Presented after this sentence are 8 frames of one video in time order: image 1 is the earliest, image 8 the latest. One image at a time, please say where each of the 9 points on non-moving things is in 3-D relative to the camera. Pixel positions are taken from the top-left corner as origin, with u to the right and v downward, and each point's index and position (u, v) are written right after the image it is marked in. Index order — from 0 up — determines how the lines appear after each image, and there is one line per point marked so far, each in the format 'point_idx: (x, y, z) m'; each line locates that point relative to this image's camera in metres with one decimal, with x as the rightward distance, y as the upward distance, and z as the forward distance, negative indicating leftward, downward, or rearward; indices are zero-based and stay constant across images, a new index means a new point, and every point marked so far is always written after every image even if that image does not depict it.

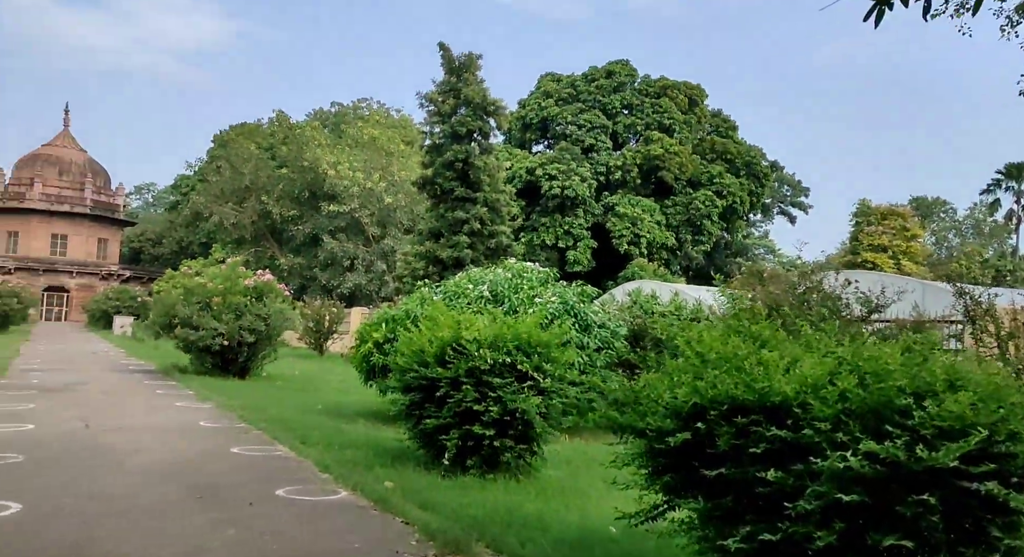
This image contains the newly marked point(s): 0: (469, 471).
0: (-0.3, -1.3, +6.3) m
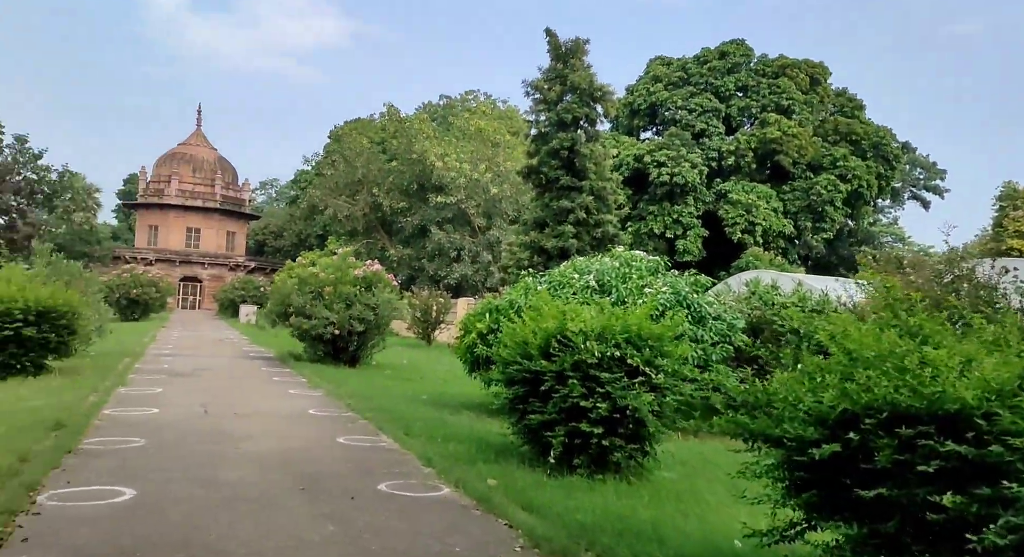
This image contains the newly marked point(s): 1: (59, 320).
0: (+0.4, -1.3, +6.0) m
1: (-6.6, -0.6, +13.5) m
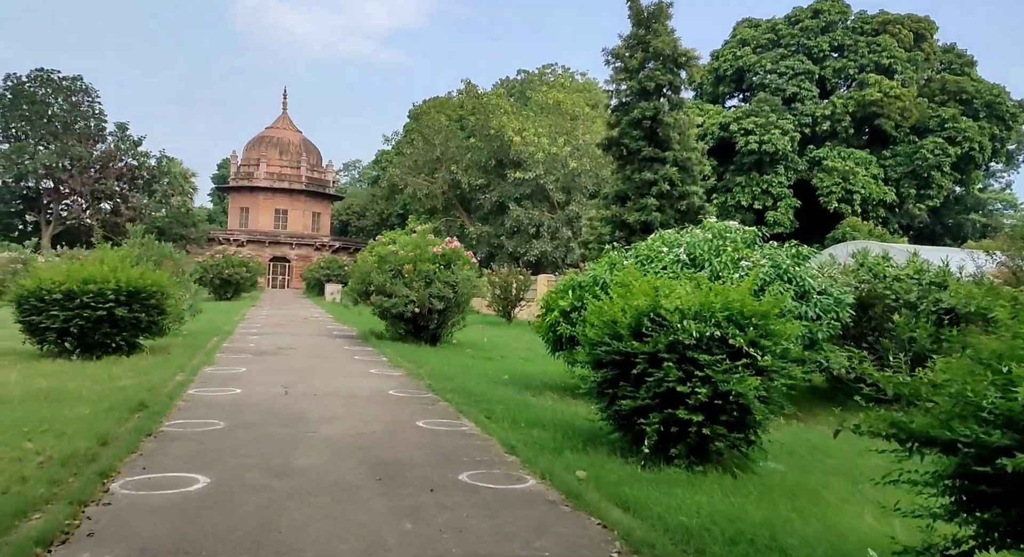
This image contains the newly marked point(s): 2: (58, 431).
0: (+1.0, -1.1, +5.5) m
1: (-5.4, -0.3, +13.6) m
2: (-3.5, -1.2, +7.0) m
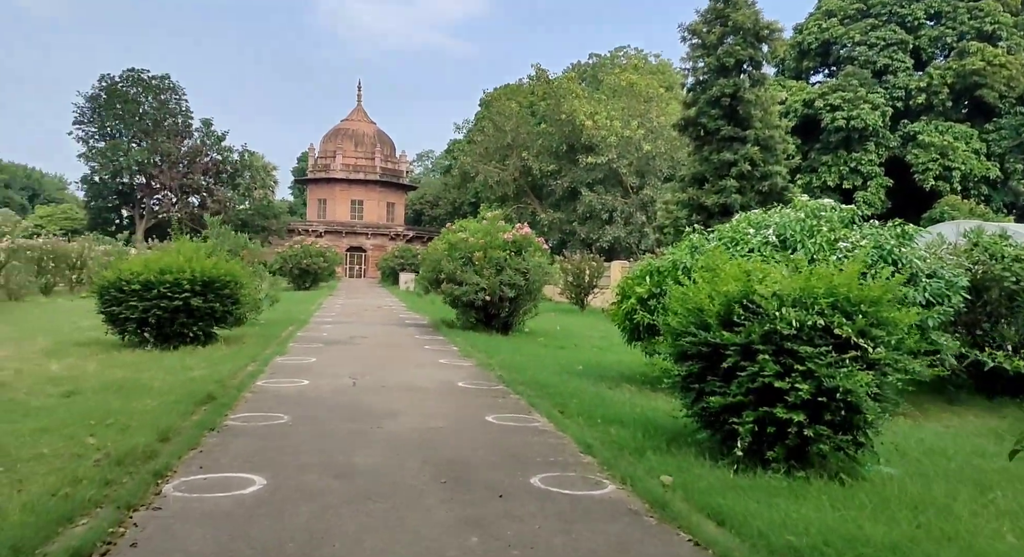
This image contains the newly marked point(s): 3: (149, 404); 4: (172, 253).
0: (+1.4, -1.0, +4.9) m
1: (-4.3, -0.2, +13.5) m
2: (-2.9, -1.1, +6.8) m
3: (-3.1, -1.1, +7.9) m
4: (-5.1, +0.4, +13.7) m
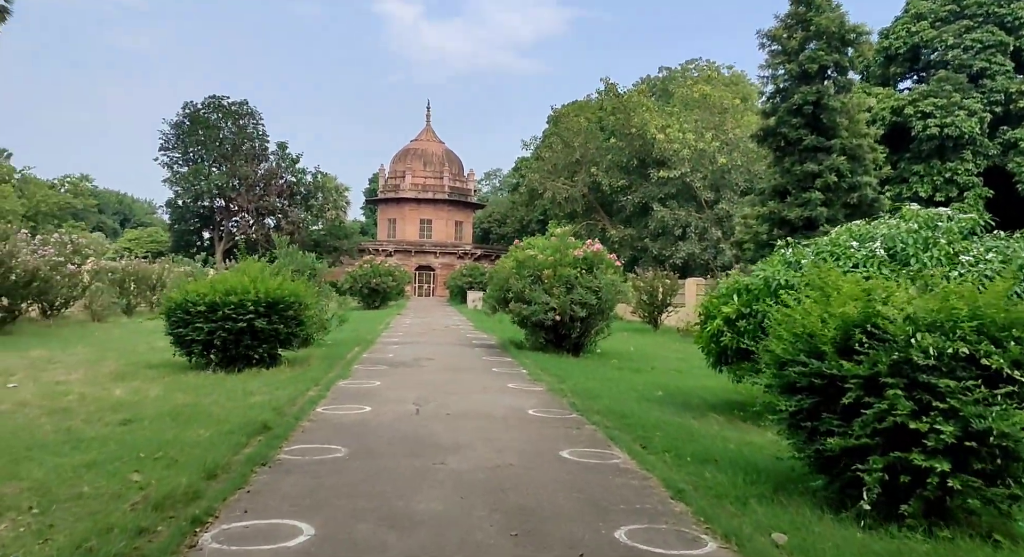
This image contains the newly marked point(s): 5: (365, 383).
0: (+1.8, -1.1, +4.1) m
1: (-3.3, -0.5, +13.2) m
2: (-2.4, -1.3, +6.4) m
3: (-2.5, -1.3, +7.4) m
4: (-4.1, +0.1, +13.4) m
5: (-1.8, -1.3, +11.2) m
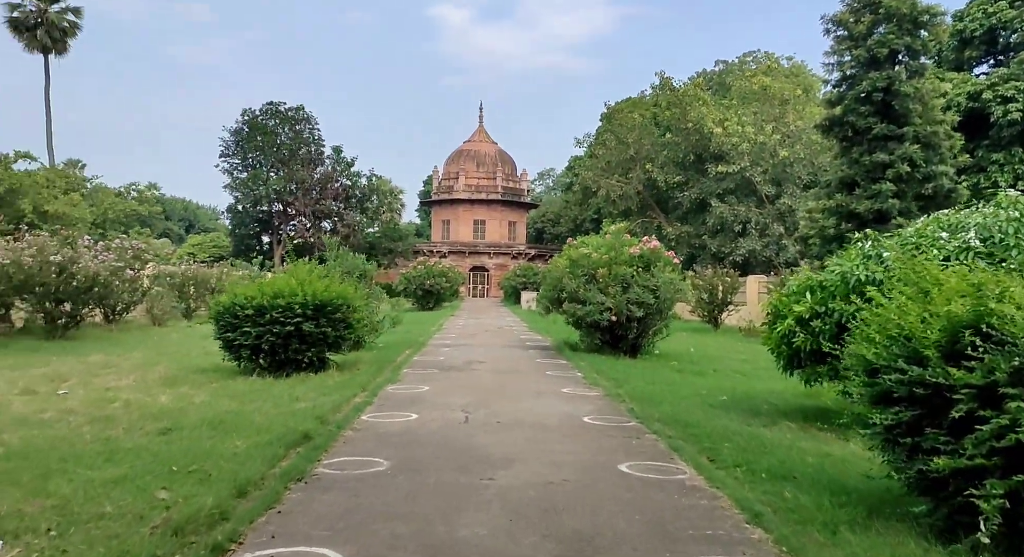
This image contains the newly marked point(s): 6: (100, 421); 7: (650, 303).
0: (+2.0, -1.1, +3.5) m
1: (-2.5, -0.5, +12.8) m
2: (-2.1, -1.3, +6.0) m
3: (-2.1, -1.3, +7.1) m
4: (-3.3, 0.0, +13.1) m
5: (-1.2, -1.3, +10.8) m
6: (-4.0, -1.4, +8.8) m
7: (+2.3, -0.4, +14.7) m
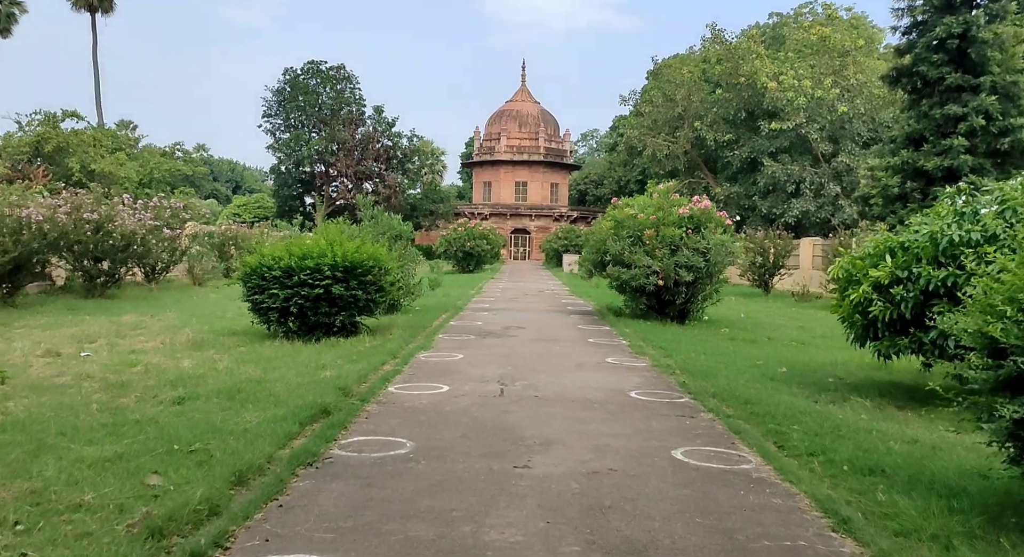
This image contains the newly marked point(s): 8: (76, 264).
0: (+2.1, -1.0, +2.7) m
1: (-2.0, 0.0, +12.2) m
2: (-1.8, -1.0, +5.4) m
3: (-1.8, -1.0, +6.4) m
4: (-2.7, +0.6, +12.5) m
5: (-0.7, -0.9, +10.1) m
6: (-3.6, -1.0, +8.3) m
7: (+2.9, +0.2, +13.9) m
8: (-9.4, +0.3, +19.6) m
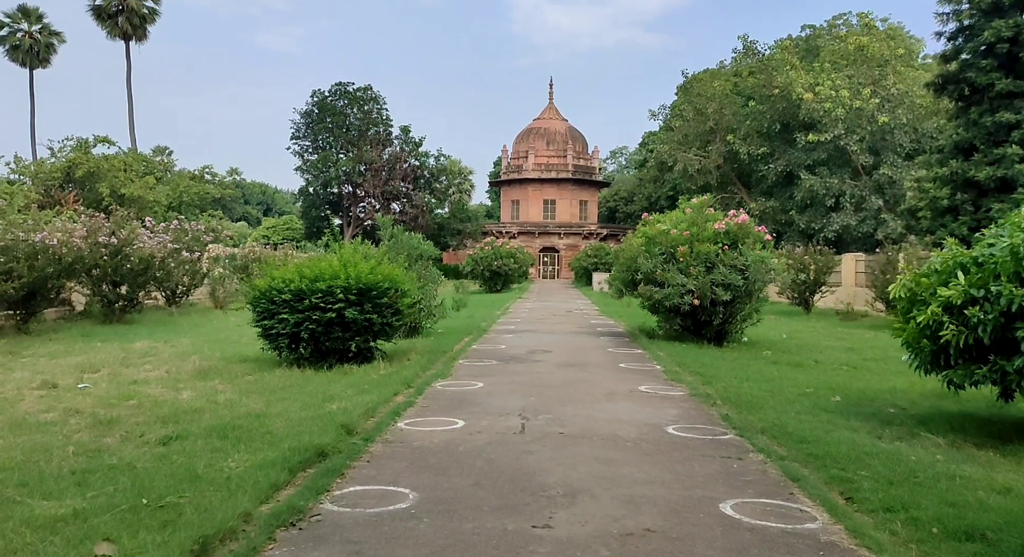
0: (+2.1, -1.0, +1.8) m
1: (-1.6, -0.2, +11.5) m
2: (-1.7, -1.2, +4.6) m
3: (-1.7, -1.2, +5.7) m
4: (-2.4, +0.3, +11.8) m
5: (-0.5, -1.1, +9.4) m
6: (-3.4, -1.2, +7.6) m
7: (+3.3, -0.1, +13.0) m
8: (-8.9, -0.2, +19.1) m
